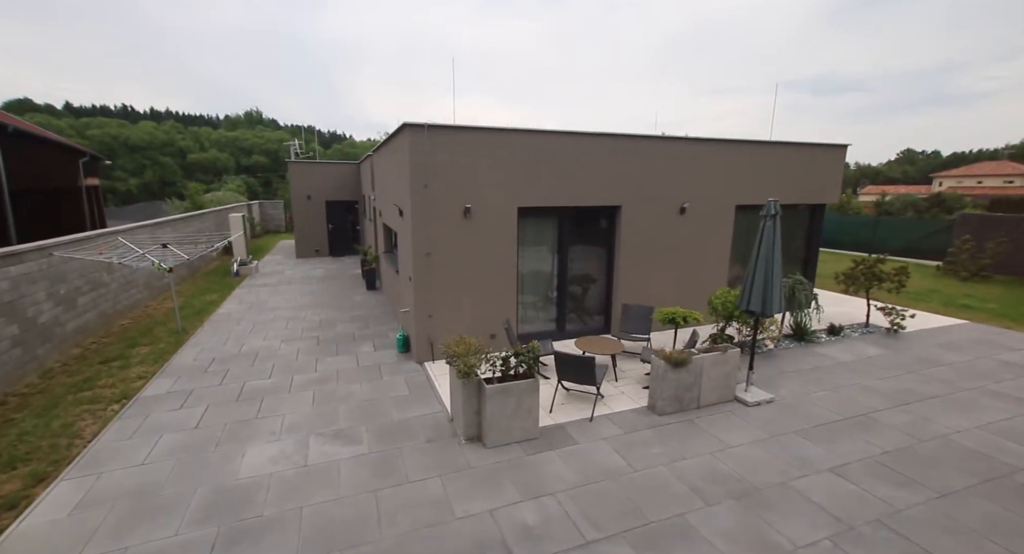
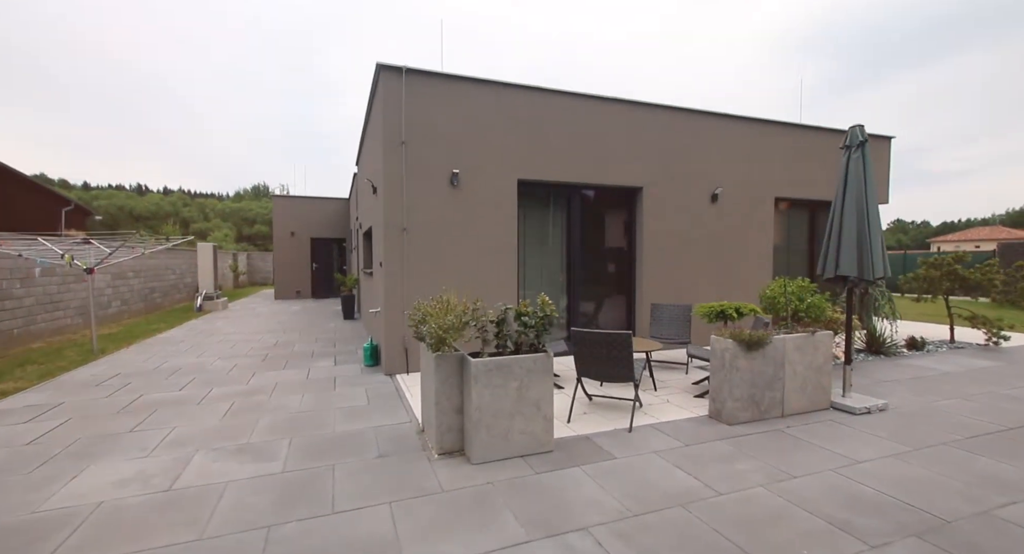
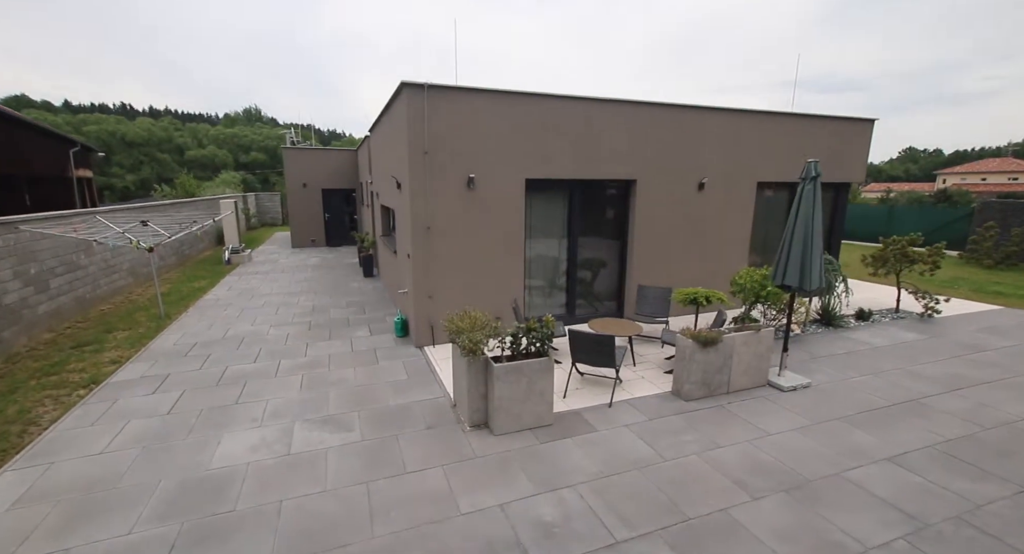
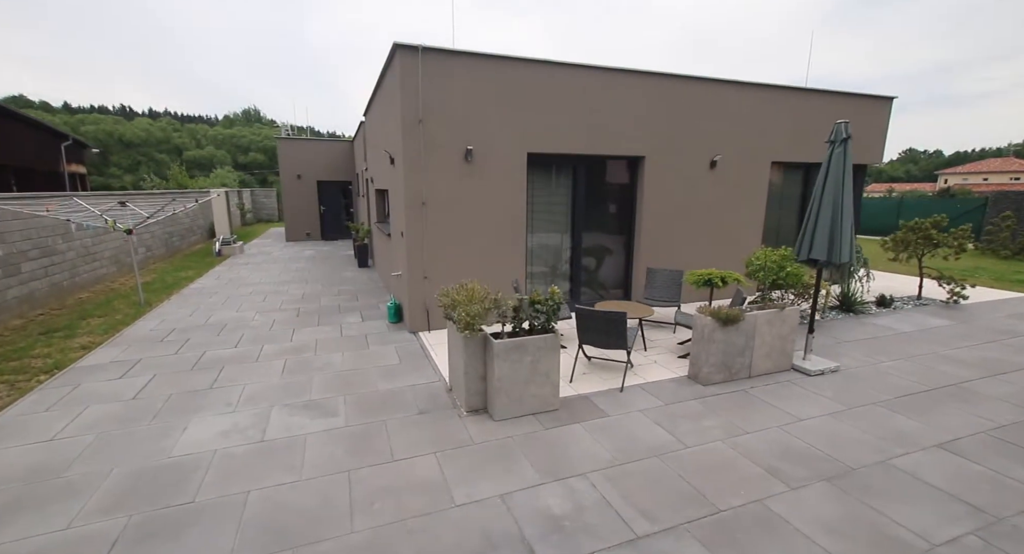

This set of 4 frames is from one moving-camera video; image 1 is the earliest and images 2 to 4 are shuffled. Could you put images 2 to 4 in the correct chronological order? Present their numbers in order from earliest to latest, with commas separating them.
3, 4, 2
